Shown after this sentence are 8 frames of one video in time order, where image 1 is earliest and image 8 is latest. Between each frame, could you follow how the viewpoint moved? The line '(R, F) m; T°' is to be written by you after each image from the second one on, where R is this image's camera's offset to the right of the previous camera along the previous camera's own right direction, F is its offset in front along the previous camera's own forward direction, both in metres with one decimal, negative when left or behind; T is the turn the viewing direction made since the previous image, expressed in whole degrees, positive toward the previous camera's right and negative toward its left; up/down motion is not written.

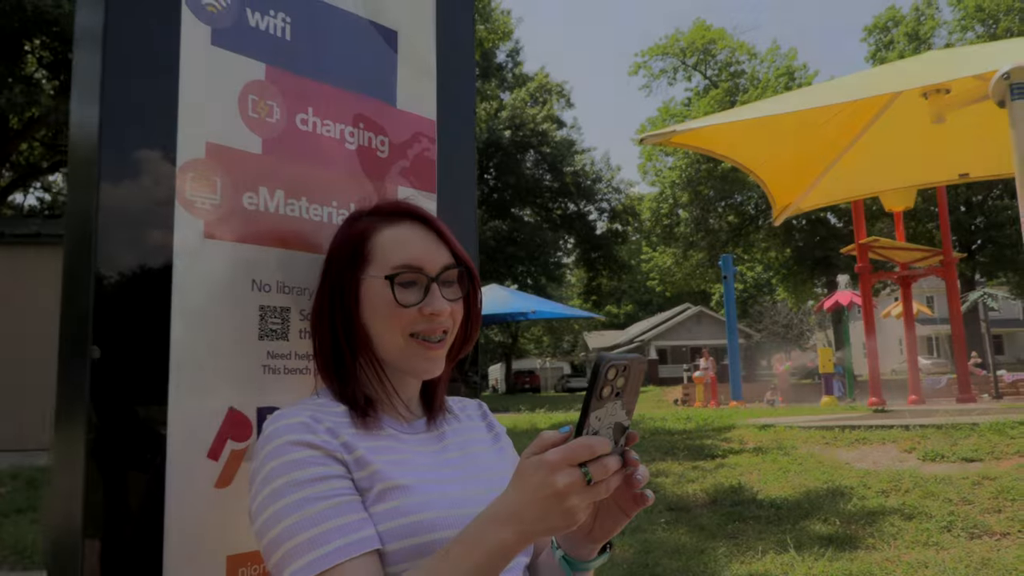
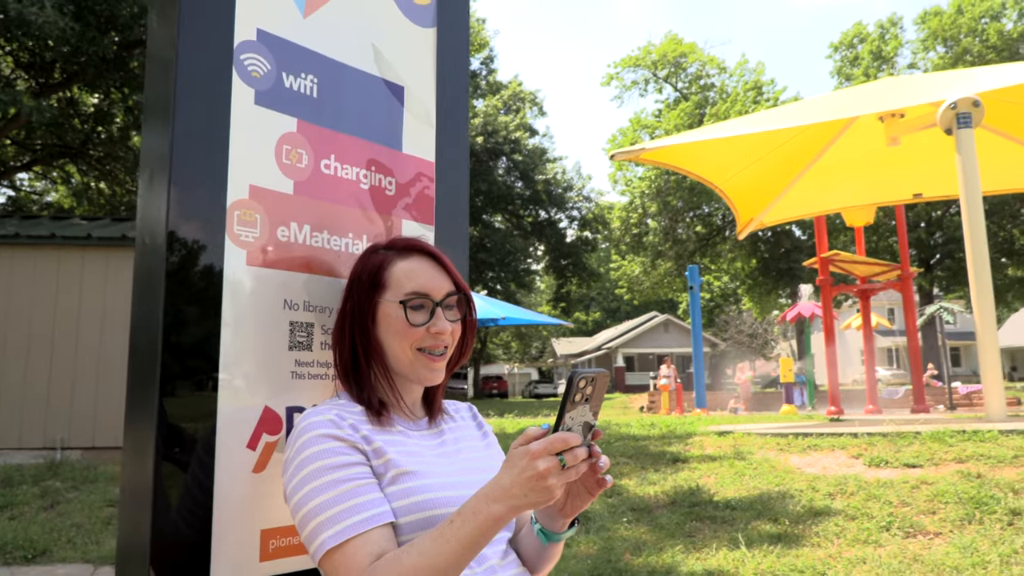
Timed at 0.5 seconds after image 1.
(0.0, -0.3) m; +2°
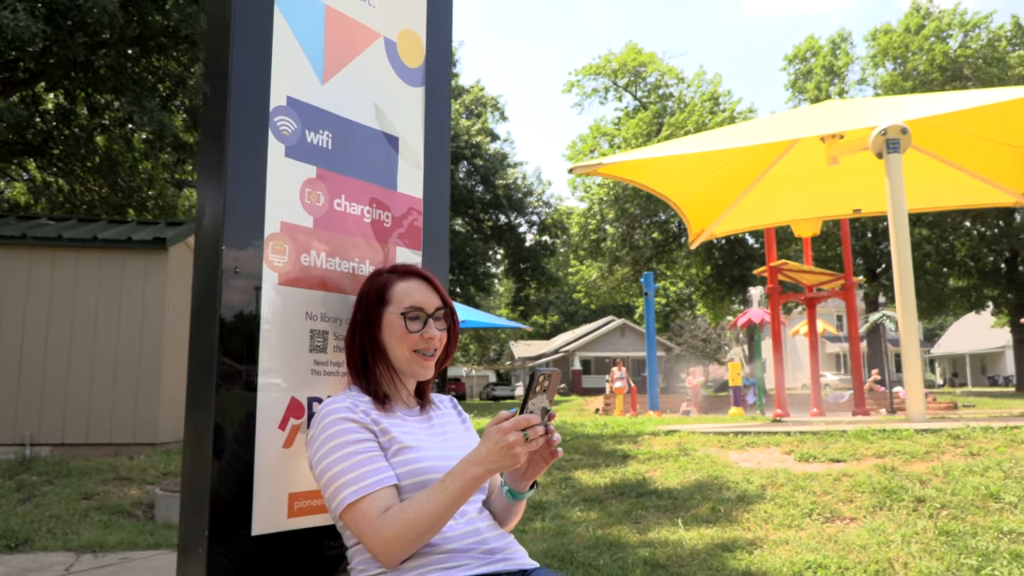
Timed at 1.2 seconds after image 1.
(0.0, -0.5) m; +3°
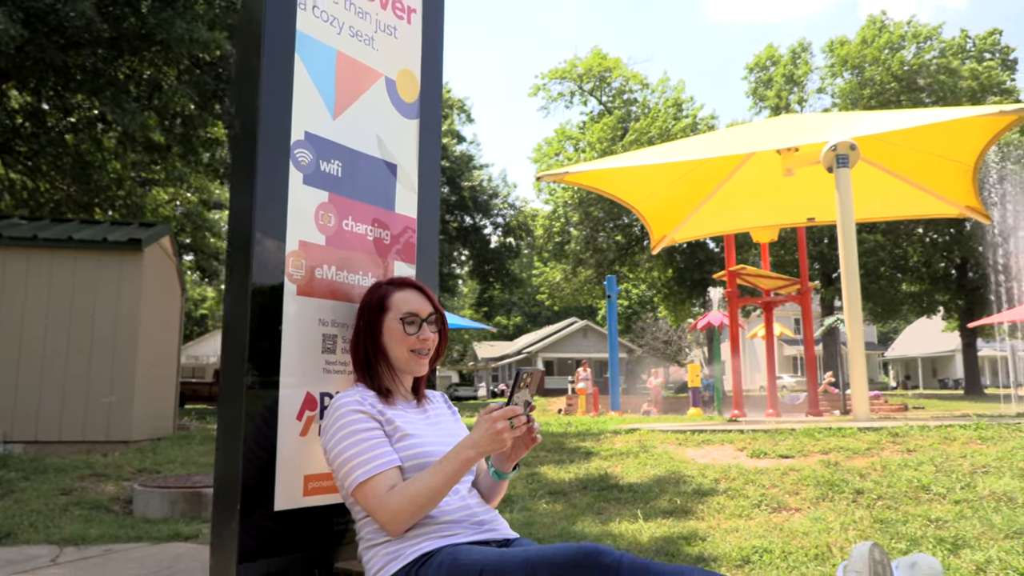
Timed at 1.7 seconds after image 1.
(-0.1, -0.3) m; +3°
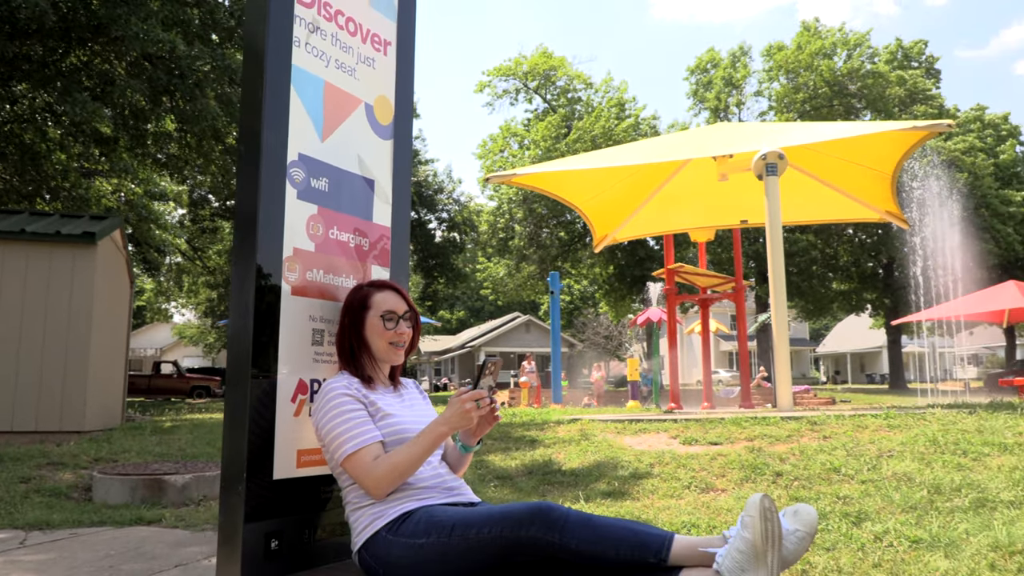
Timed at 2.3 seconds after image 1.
(-0.1, -0.4) m; +4°
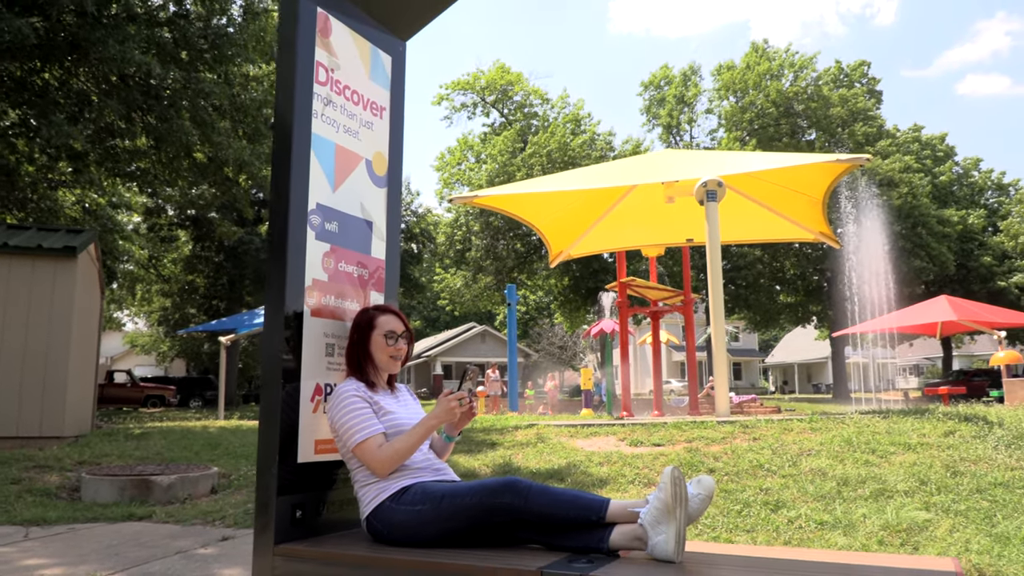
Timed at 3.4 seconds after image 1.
(-0.1, -0.7) m; +3°
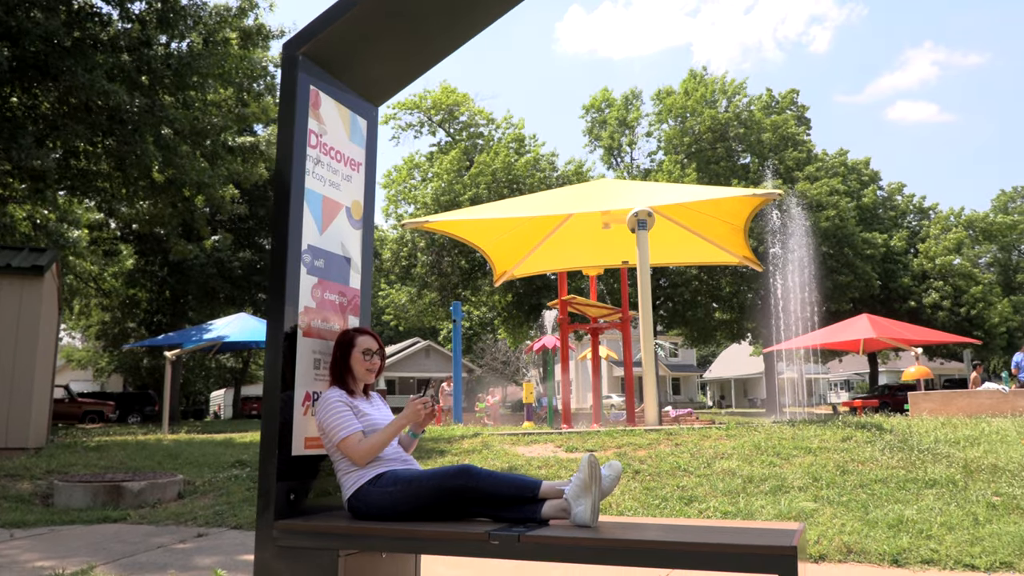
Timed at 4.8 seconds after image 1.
(-0.1, -0.9) m; +4°
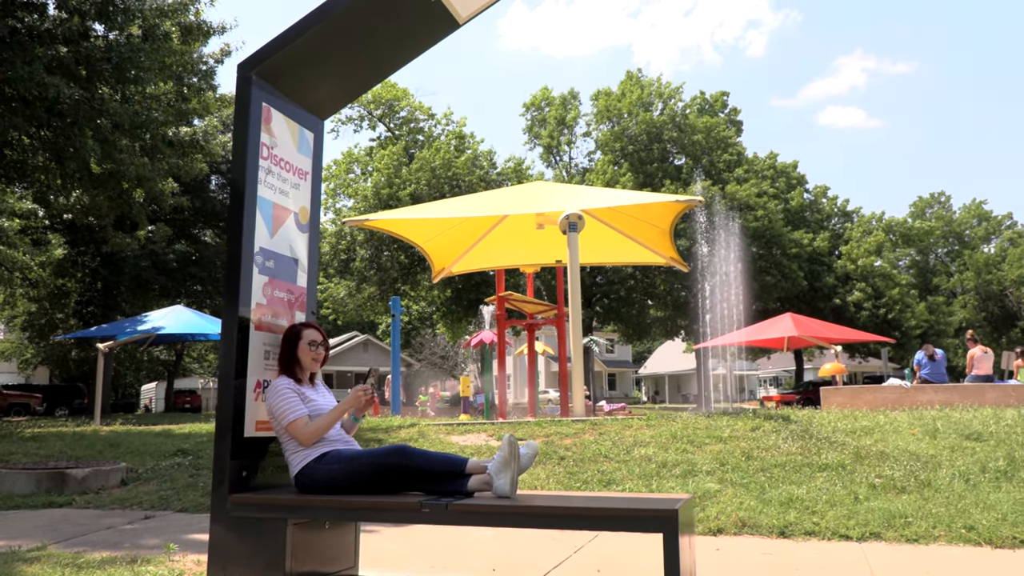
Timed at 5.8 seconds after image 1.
(0.0, -0.5) m; +4°
